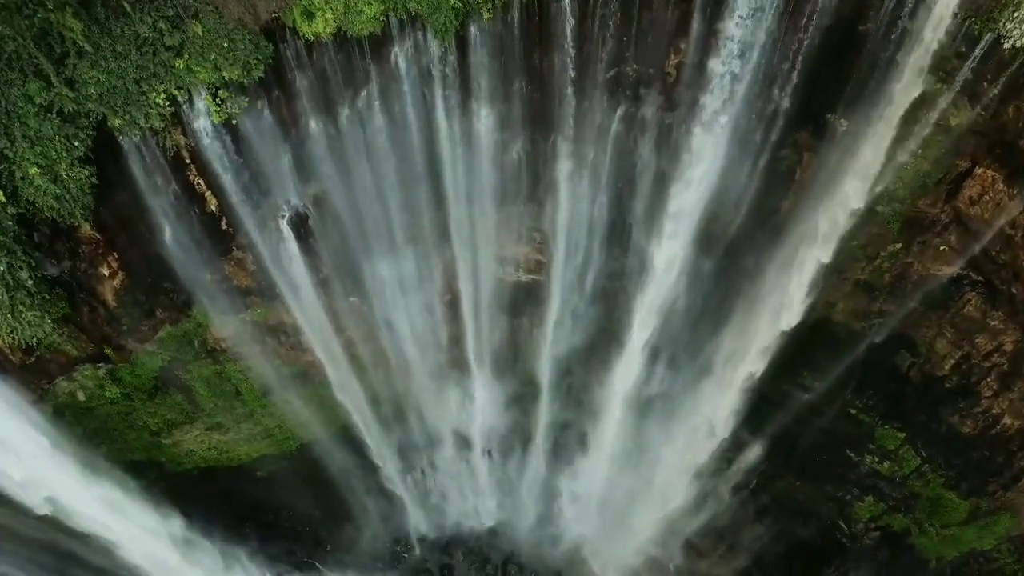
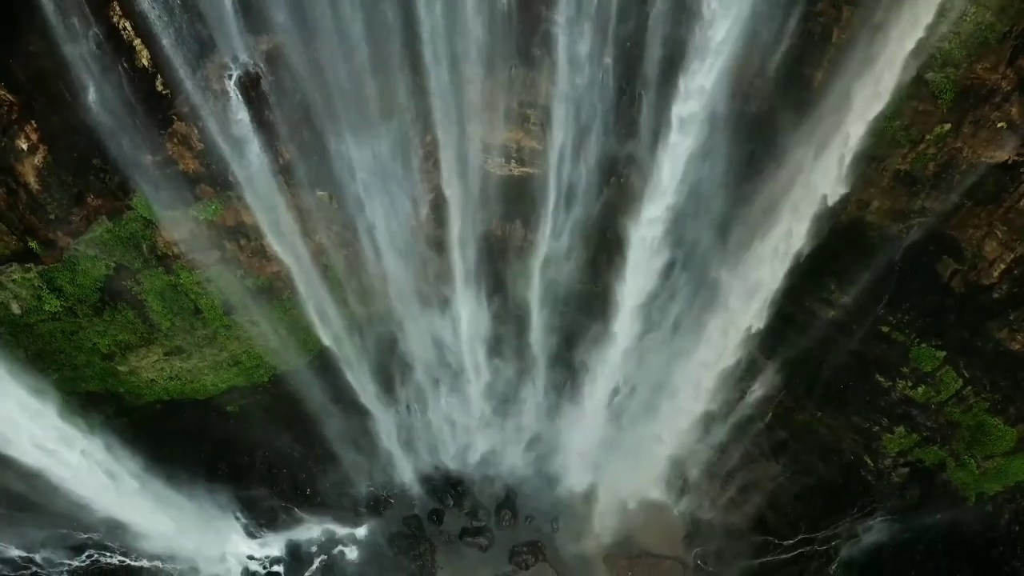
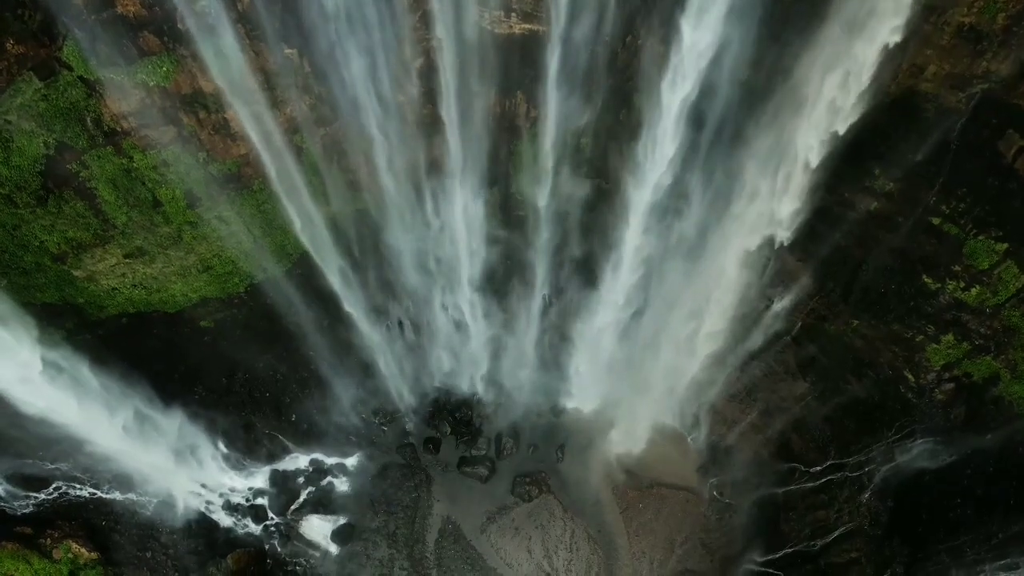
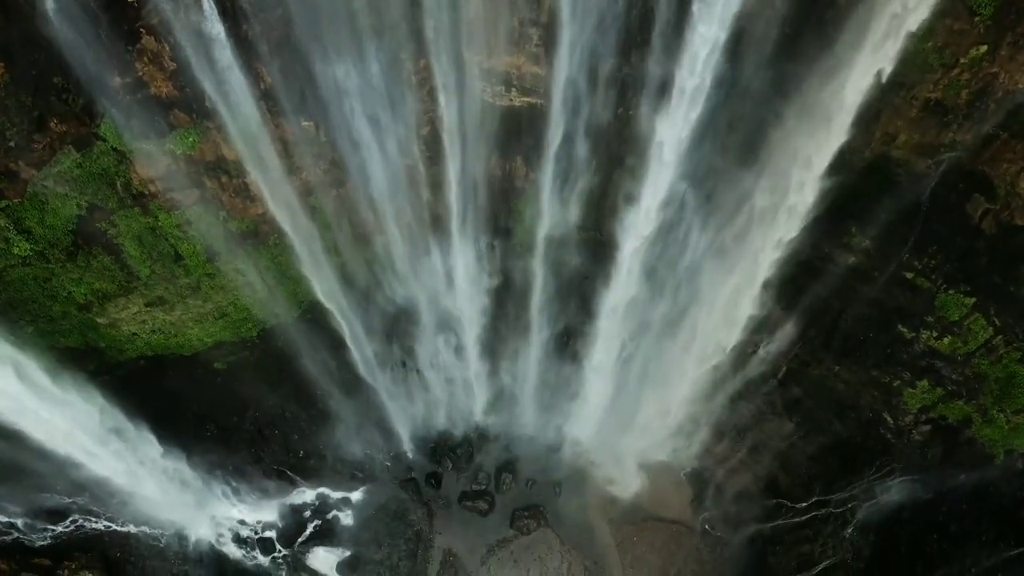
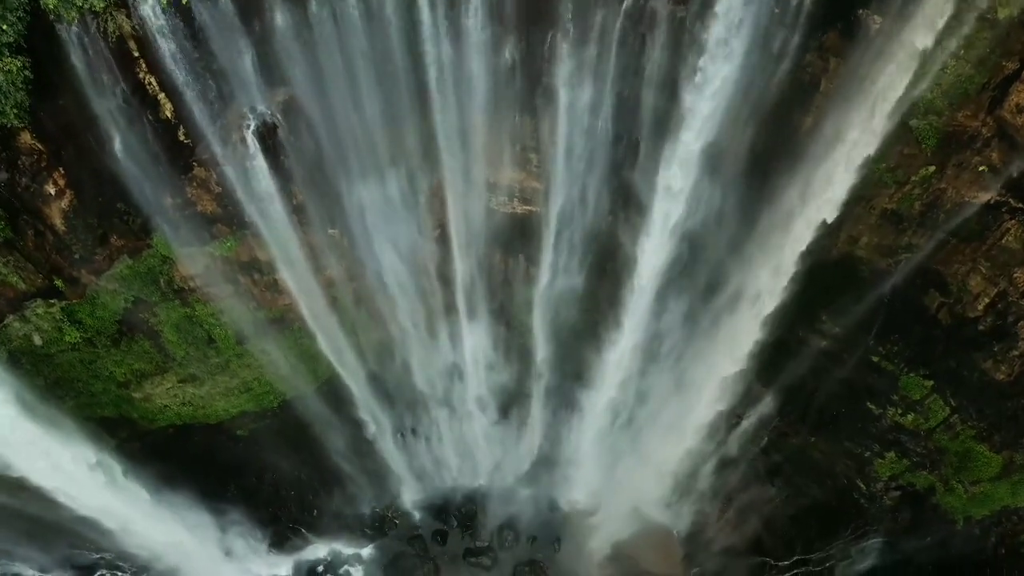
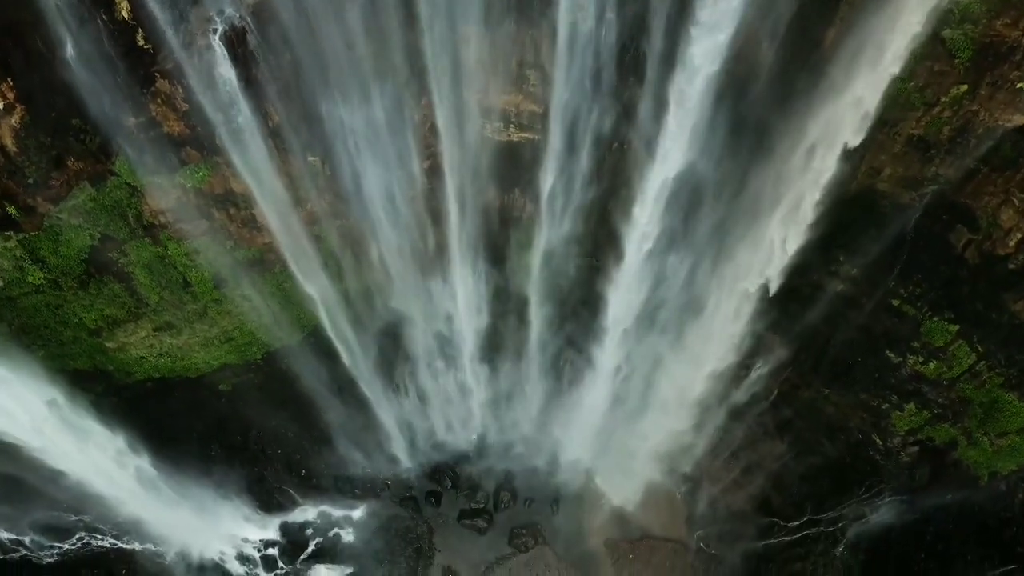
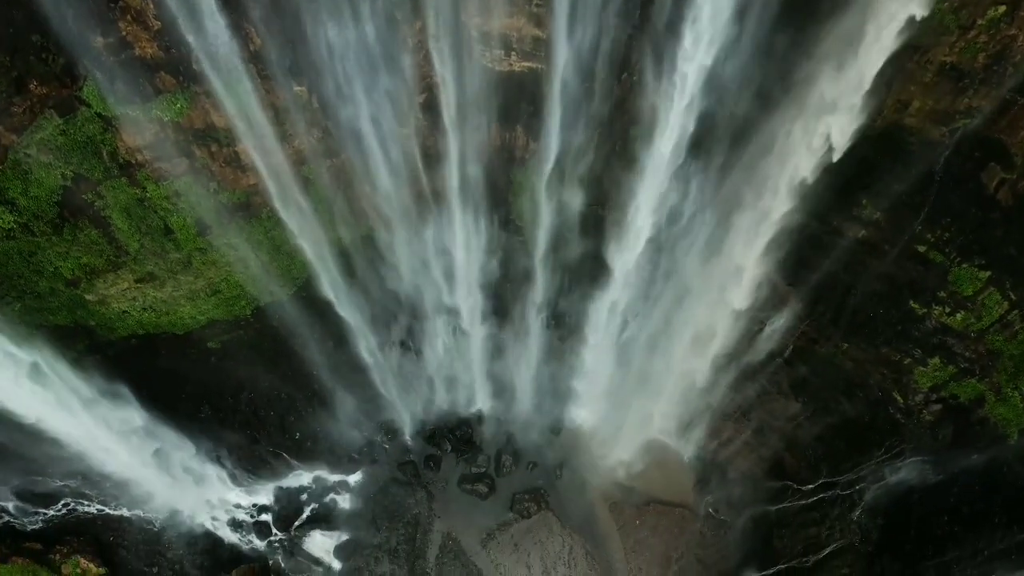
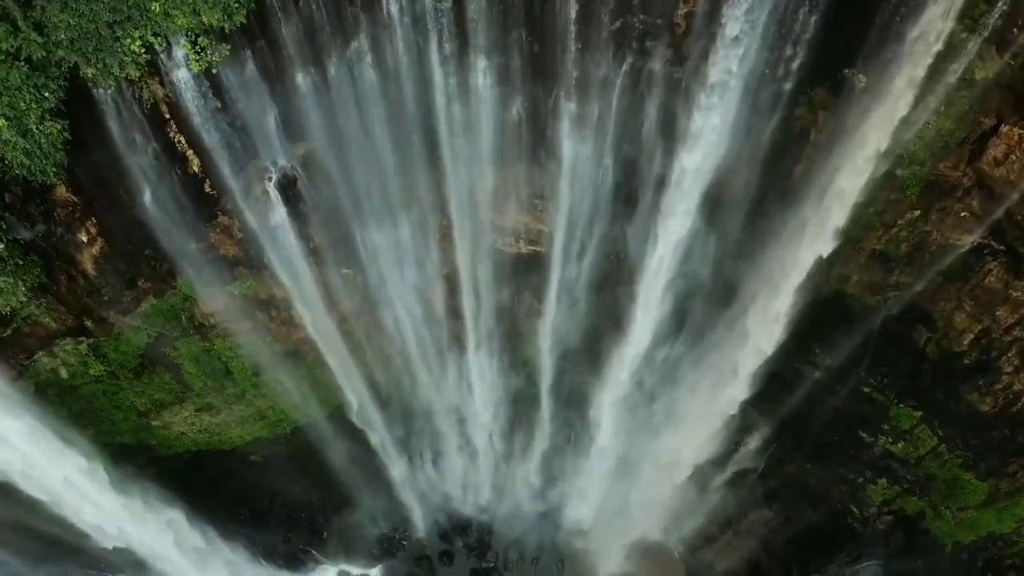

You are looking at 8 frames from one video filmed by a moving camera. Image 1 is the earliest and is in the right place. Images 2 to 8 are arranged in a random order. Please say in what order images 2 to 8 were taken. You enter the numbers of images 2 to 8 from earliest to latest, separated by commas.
8, 5, 2, 6, 4, 7, 3
